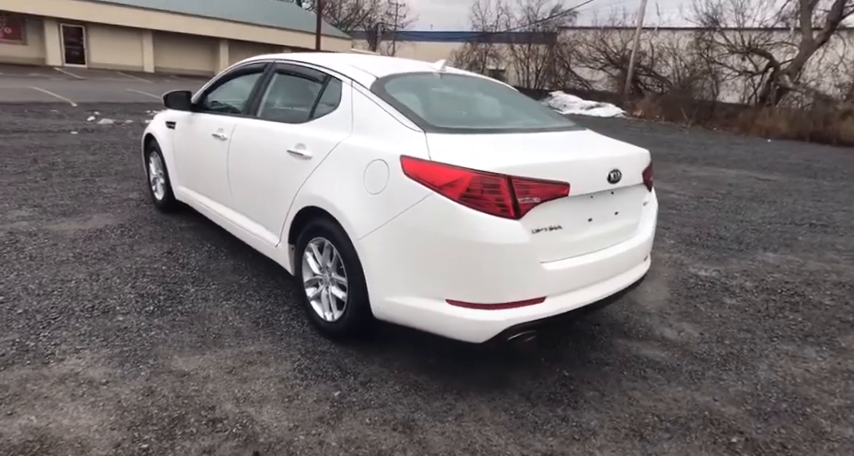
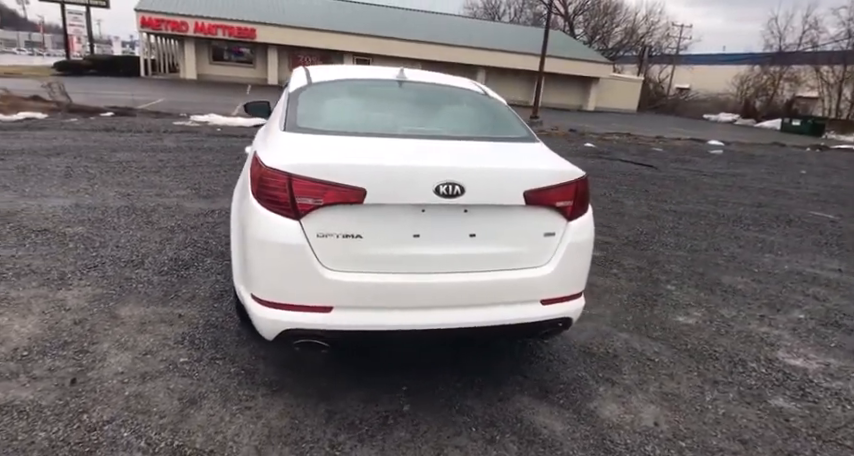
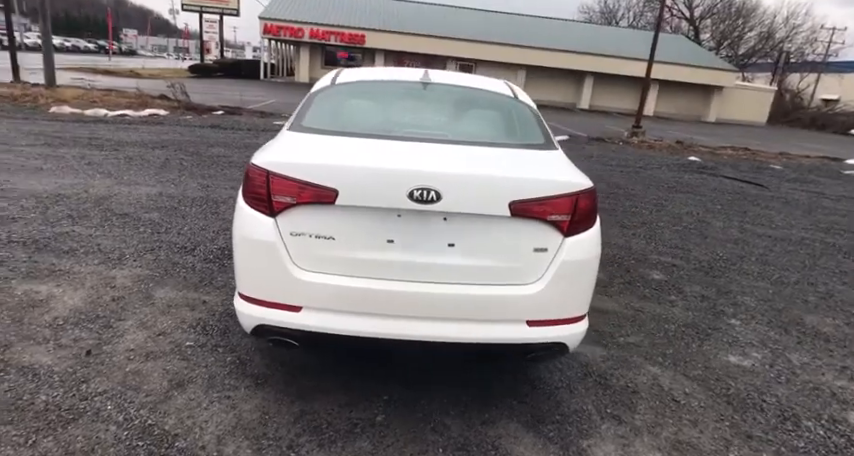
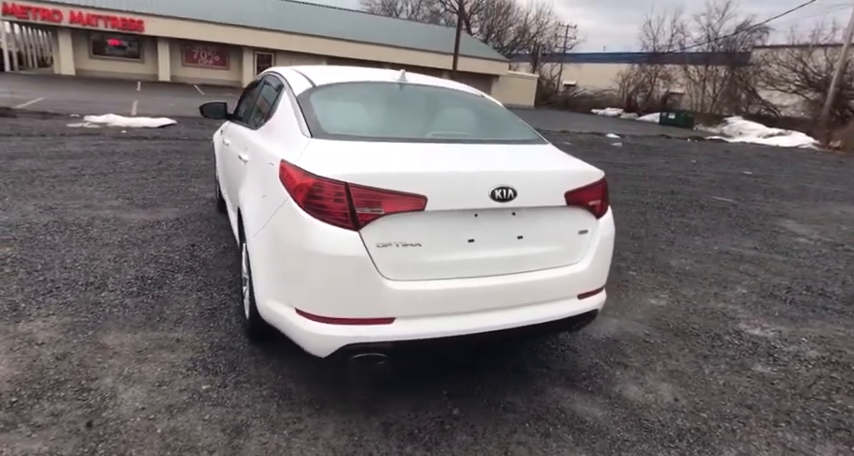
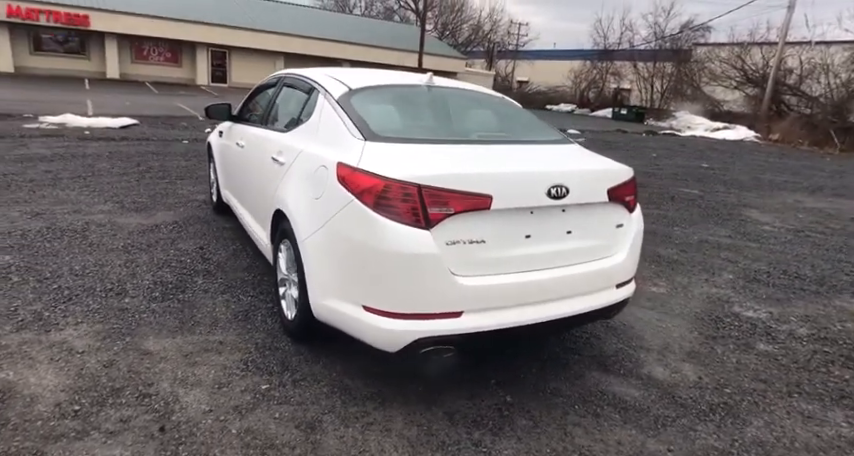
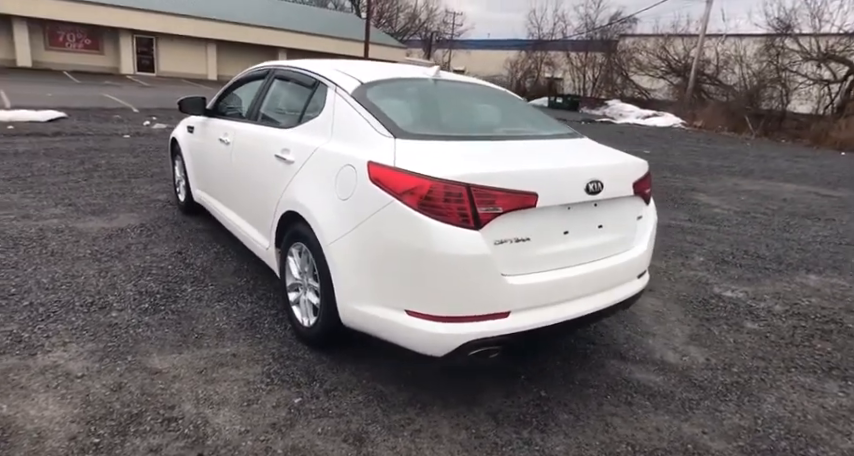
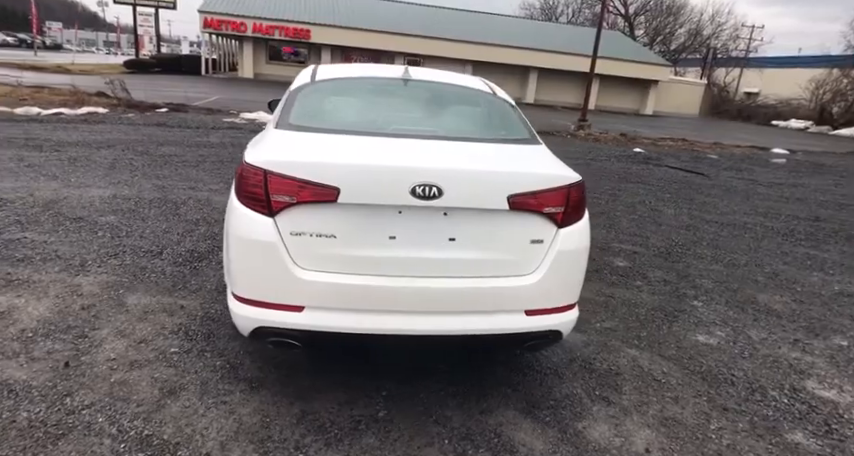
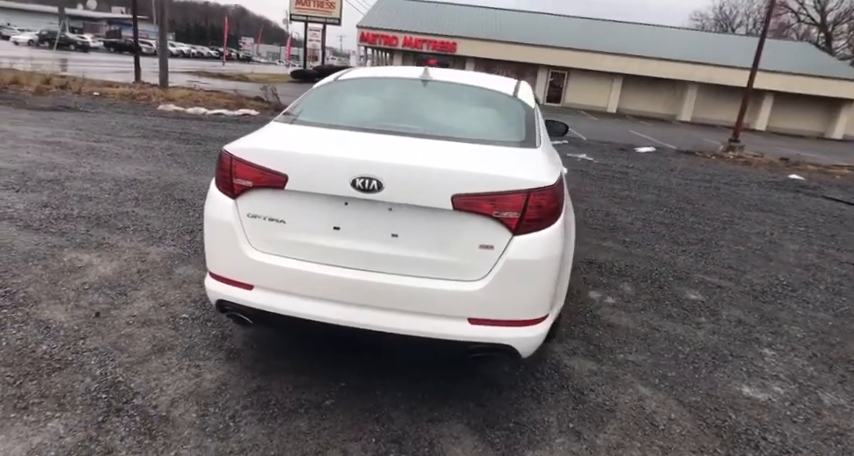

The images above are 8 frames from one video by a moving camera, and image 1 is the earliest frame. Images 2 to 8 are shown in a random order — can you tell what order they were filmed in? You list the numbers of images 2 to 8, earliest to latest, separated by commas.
6, 5, 4, 2, 7, 3, 8
